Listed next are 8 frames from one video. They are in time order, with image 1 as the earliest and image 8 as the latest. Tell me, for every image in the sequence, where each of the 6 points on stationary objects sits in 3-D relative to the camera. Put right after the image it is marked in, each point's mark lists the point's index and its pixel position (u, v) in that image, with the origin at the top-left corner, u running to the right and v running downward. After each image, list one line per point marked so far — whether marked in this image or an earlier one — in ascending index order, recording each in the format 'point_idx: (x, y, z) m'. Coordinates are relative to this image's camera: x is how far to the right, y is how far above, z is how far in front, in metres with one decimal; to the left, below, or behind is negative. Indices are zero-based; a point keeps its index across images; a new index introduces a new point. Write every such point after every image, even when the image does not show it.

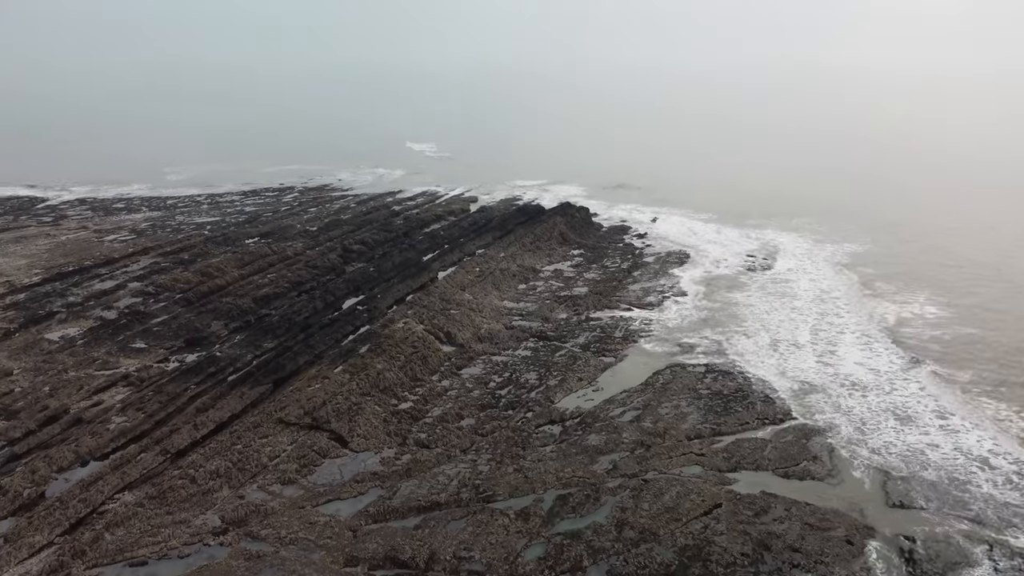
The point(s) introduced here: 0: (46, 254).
0: (-8.8, +0.7, +15.5) m
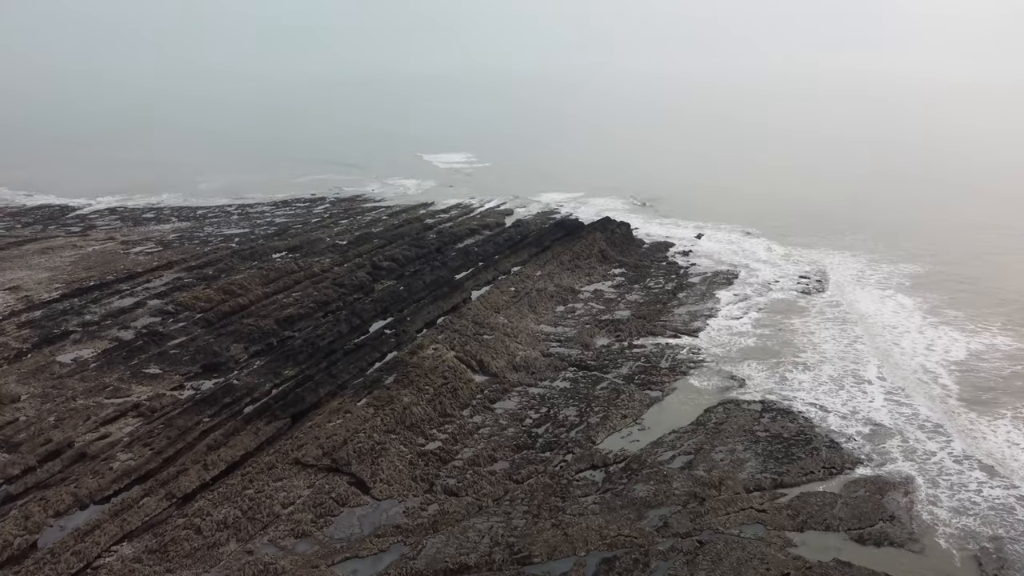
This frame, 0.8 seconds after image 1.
0: (-8.2, +0.4, +15.1) m
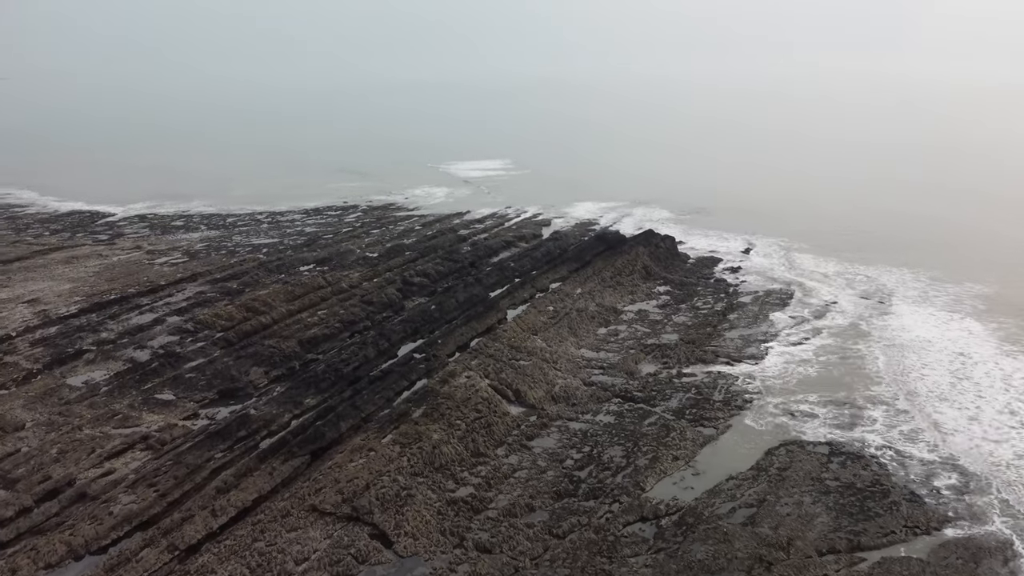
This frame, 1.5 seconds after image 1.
0: (-7.5, +0.2, +14.6) m
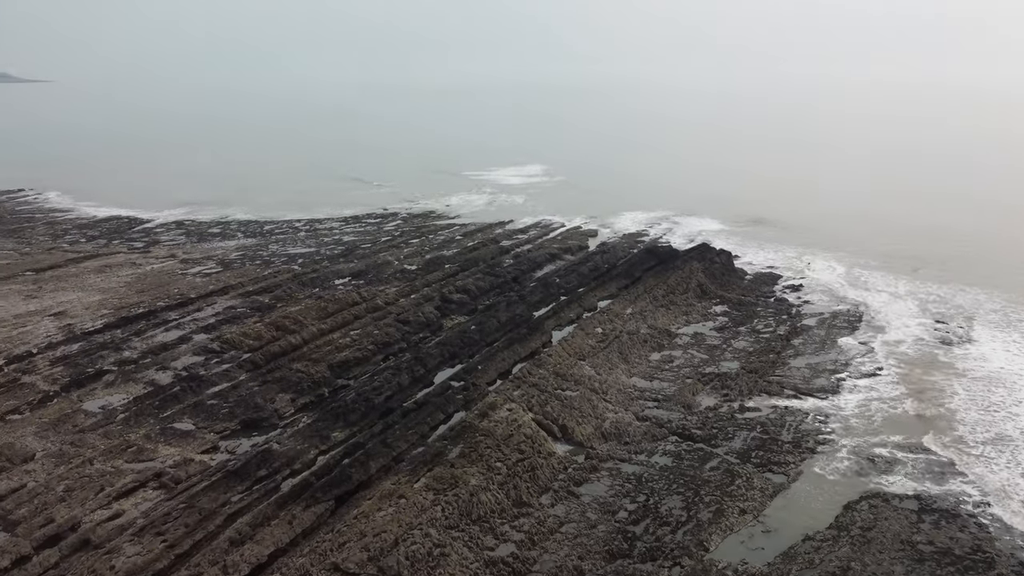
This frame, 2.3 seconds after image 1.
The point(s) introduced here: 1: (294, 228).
0: (-6.7, 0.0, +14.1) m
1: (-5.3, +1.5, +19.9) m
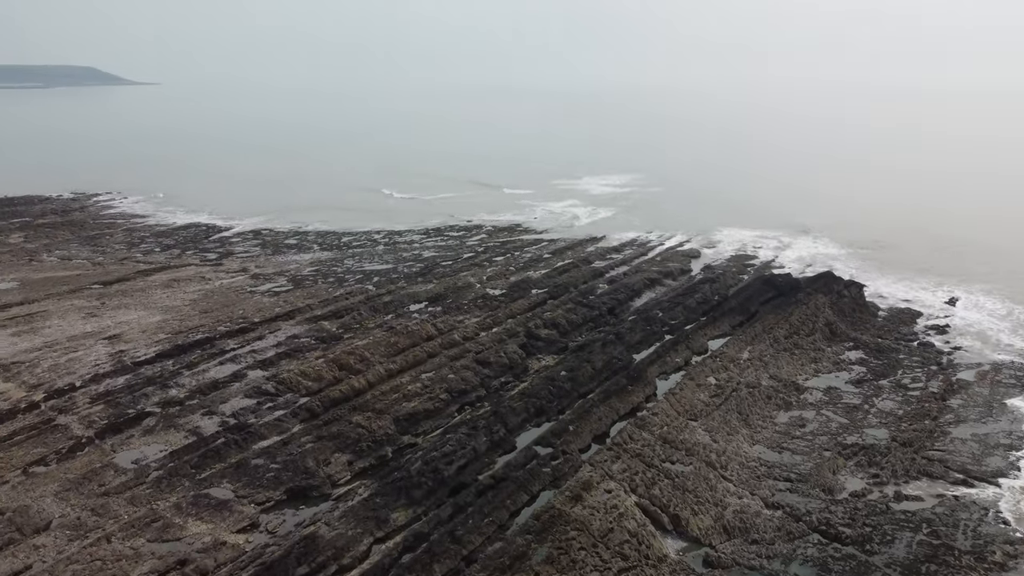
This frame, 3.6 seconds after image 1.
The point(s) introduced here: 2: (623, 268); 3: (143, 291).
0: (-5.2, -0.3, +13.2) m
1: (-3.2, +1.1, +18.8) m
2: (+2.1, +0.4, +15.6) m
3: (-6.4, -0.1, +14.3) m
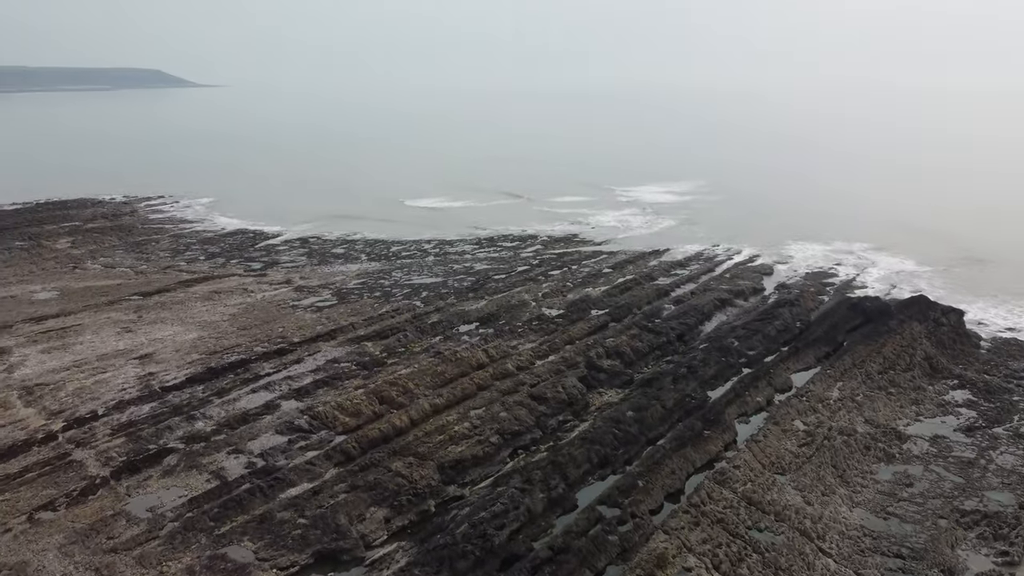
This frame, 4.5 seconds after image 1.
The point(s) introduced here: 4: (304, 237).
0: (-4.4, -0.5, +12.4) m
1: (-1.9, +0.8, +17.9) m
2: (+3.1, +0.1, +14.4) m
3: (-5.5, -0.3, +13.6) m
4: (-5.0, +1.2, +19.5) m
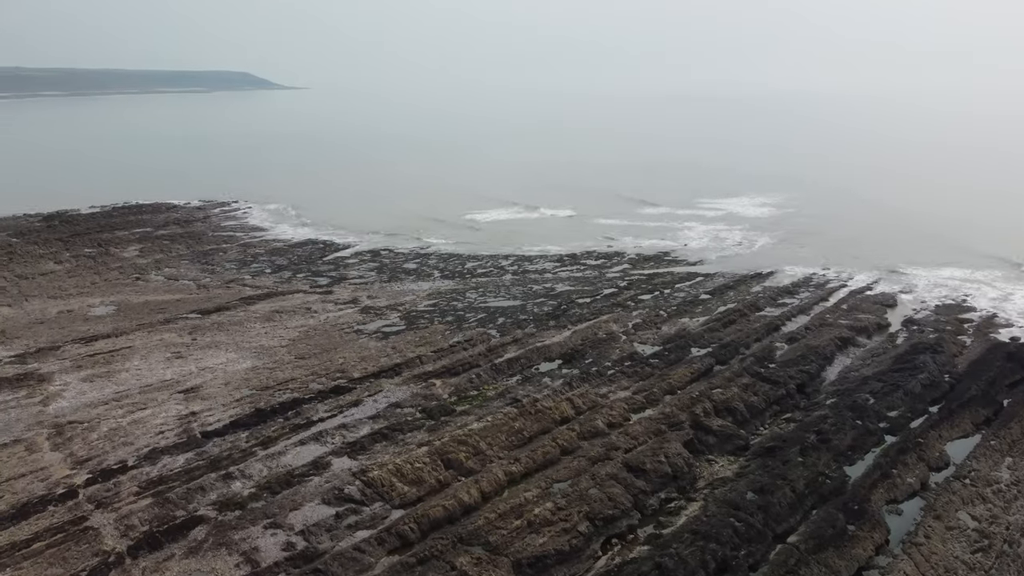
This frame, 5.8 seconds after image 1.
0: (-3.2, -0.9, +11.3) m
1: (-0.2, +0.4, +16.5) m
2: (+4.5, -0.5, +12.6) m
3: (-4.2, -0.6, +12.6) m
4: (-3.1, +0.9, +18.4) m
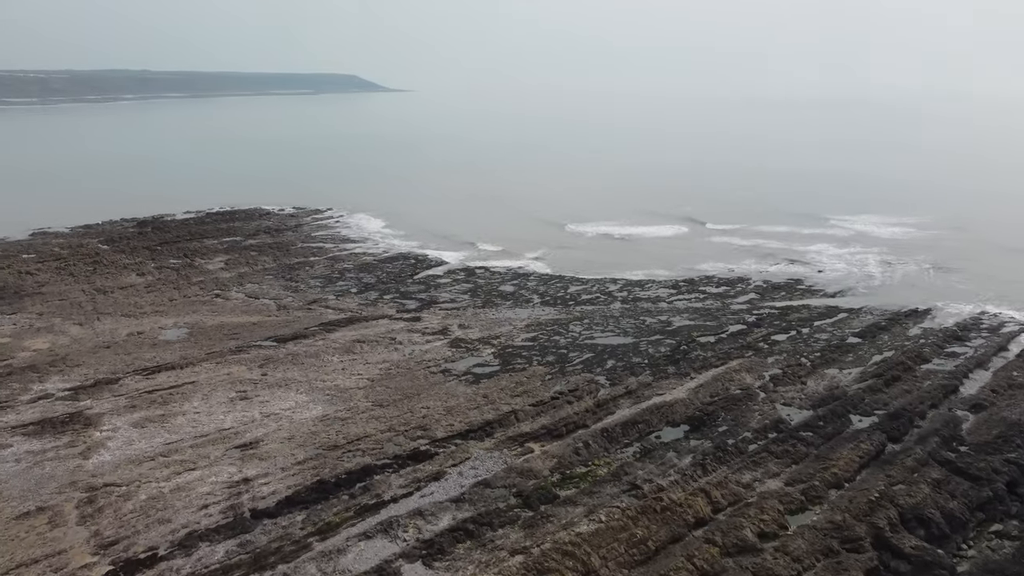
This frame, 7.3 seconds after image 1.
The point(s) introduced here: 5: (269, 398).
0: (-1.9, -1.3, +9.9) m
1: (+1.7, -0.1, +14.7) m
2: (+5.9, -1.1, +10.2) m
3: (-2.7, -1.0, +11.2) m
4: (-0.9, +0.4, +16.9) m
5: (-2.9, -1.3, +9.7) m
